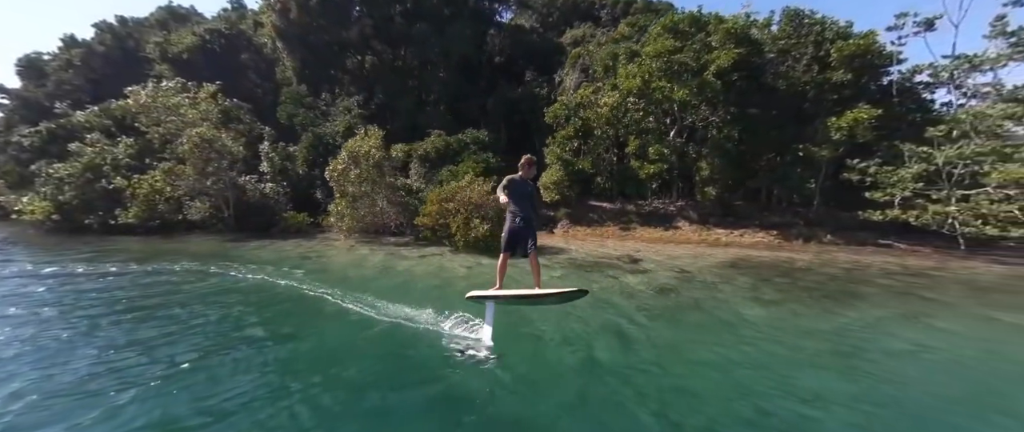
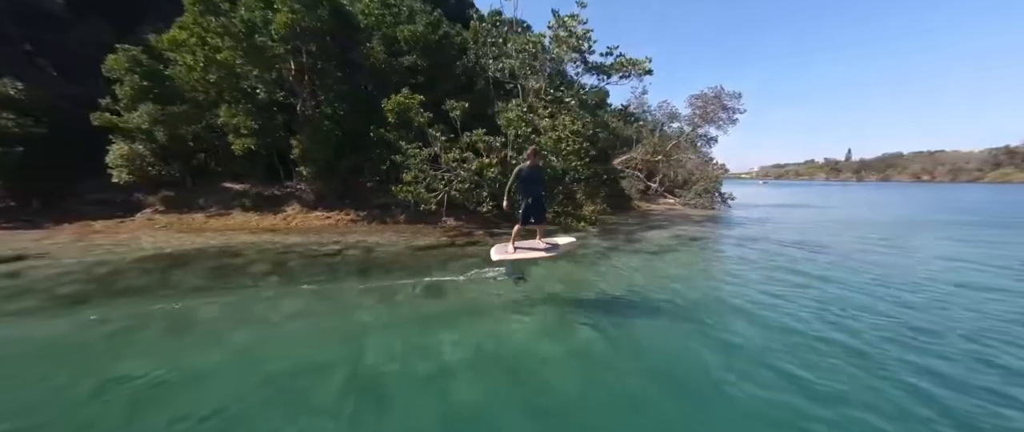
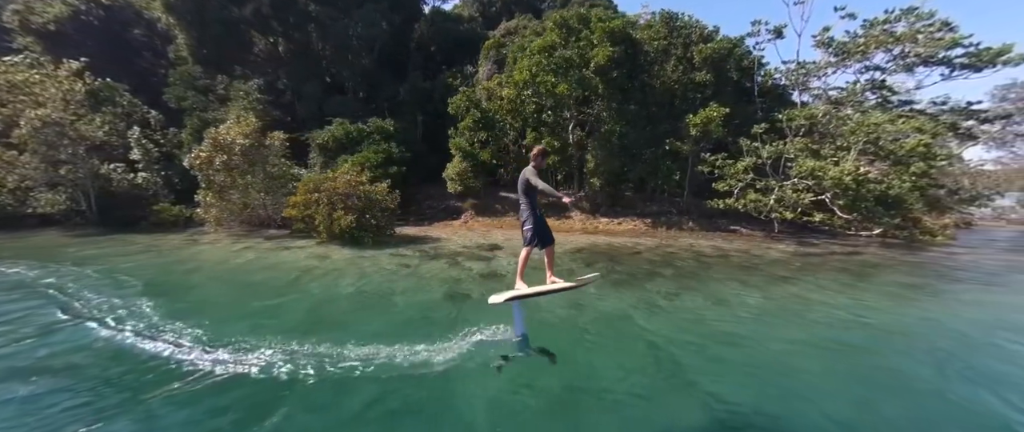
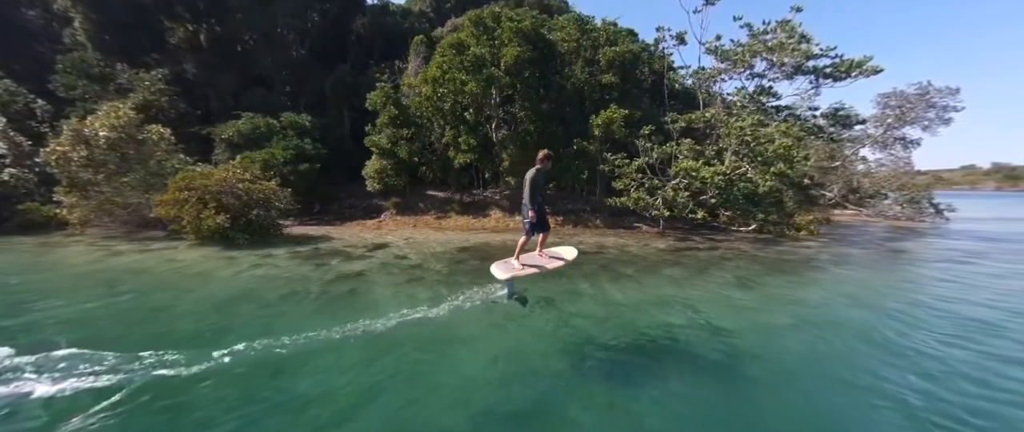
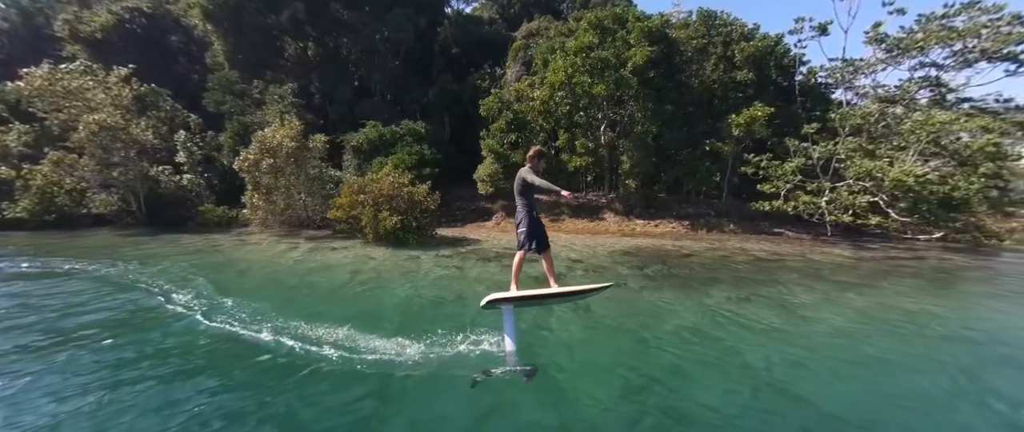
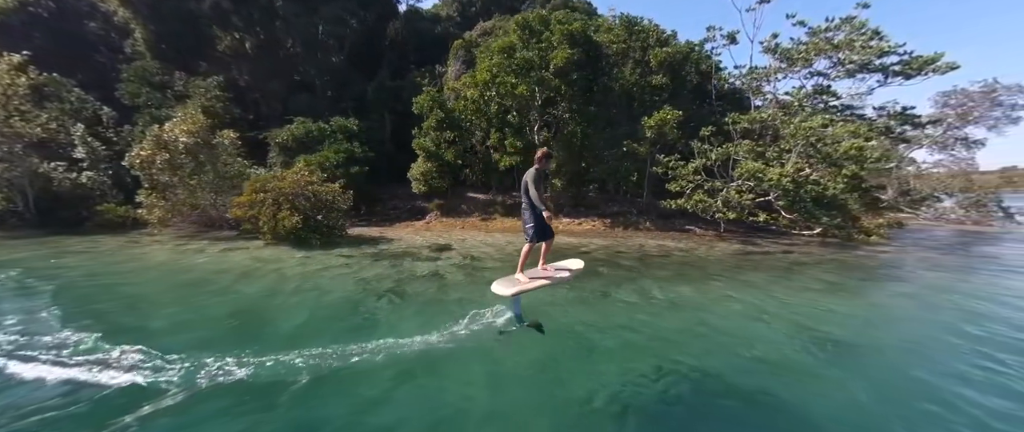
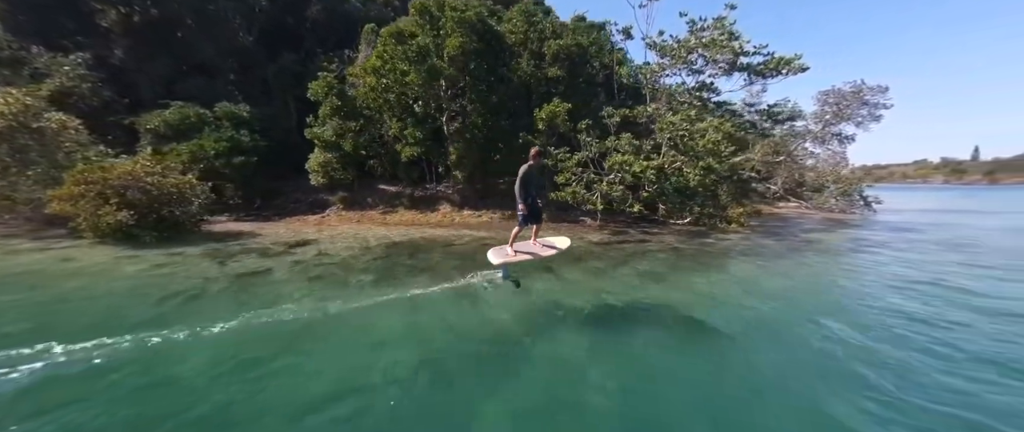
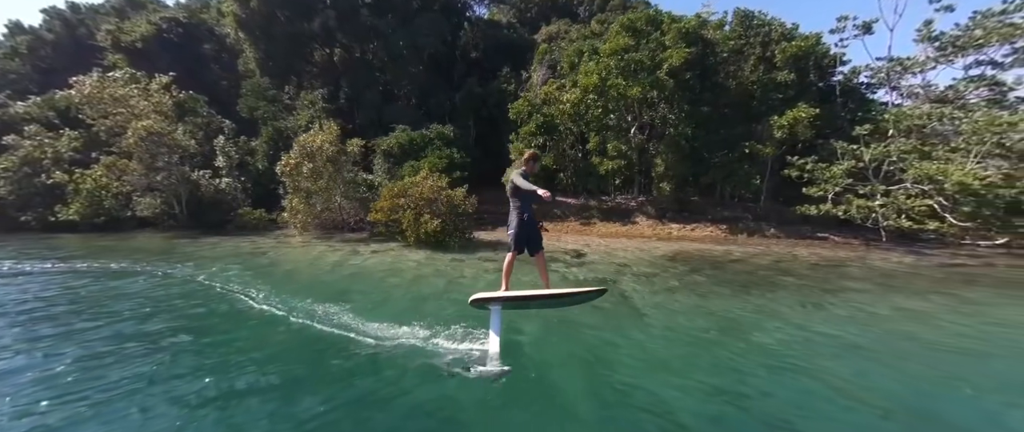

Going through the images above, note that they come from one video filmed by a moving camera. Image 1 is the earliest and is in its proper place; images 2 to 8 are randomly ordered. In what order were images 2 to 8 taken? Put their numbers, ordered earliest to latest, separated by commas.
8, 5, 3, 6, 4, 7, 2
